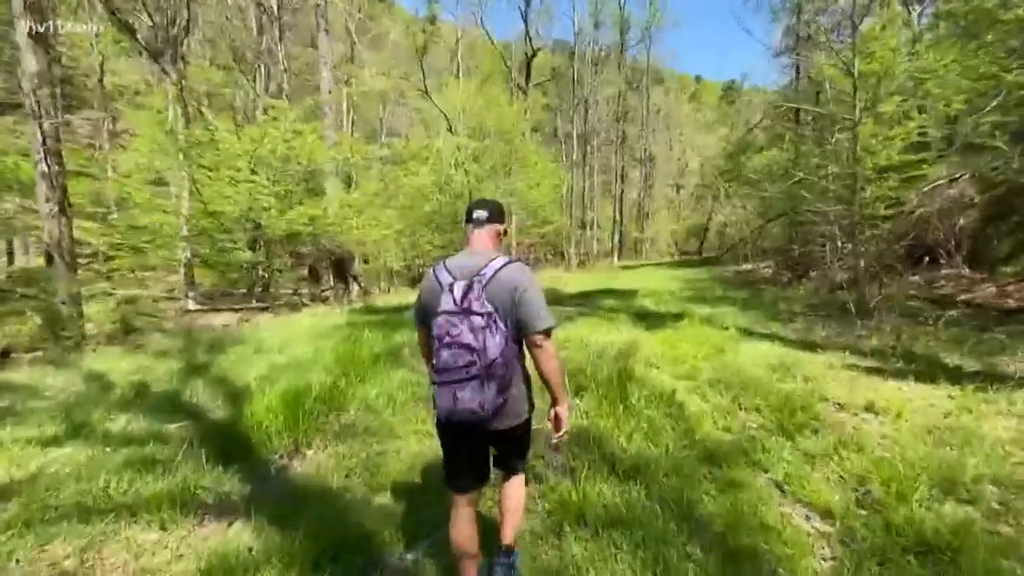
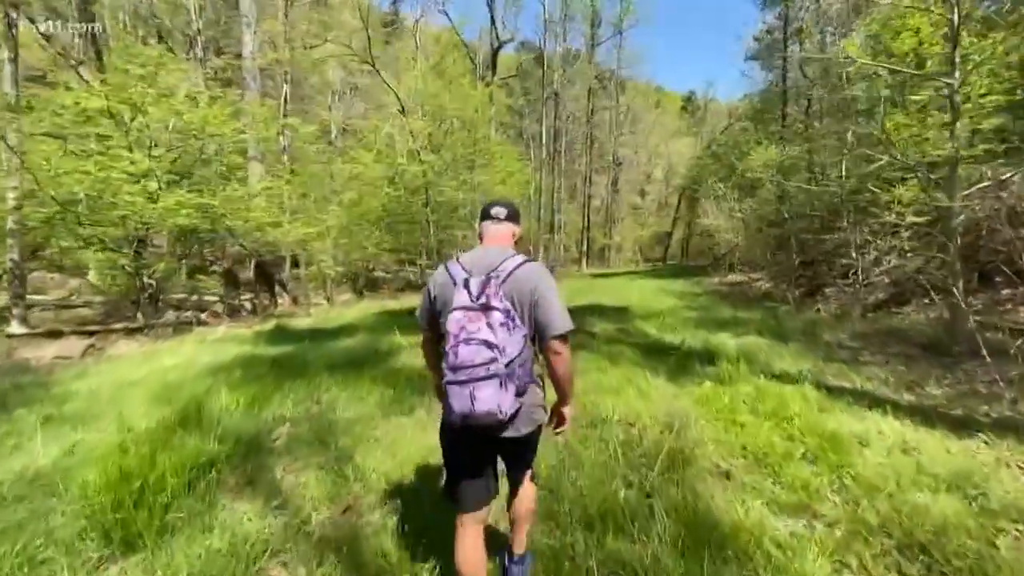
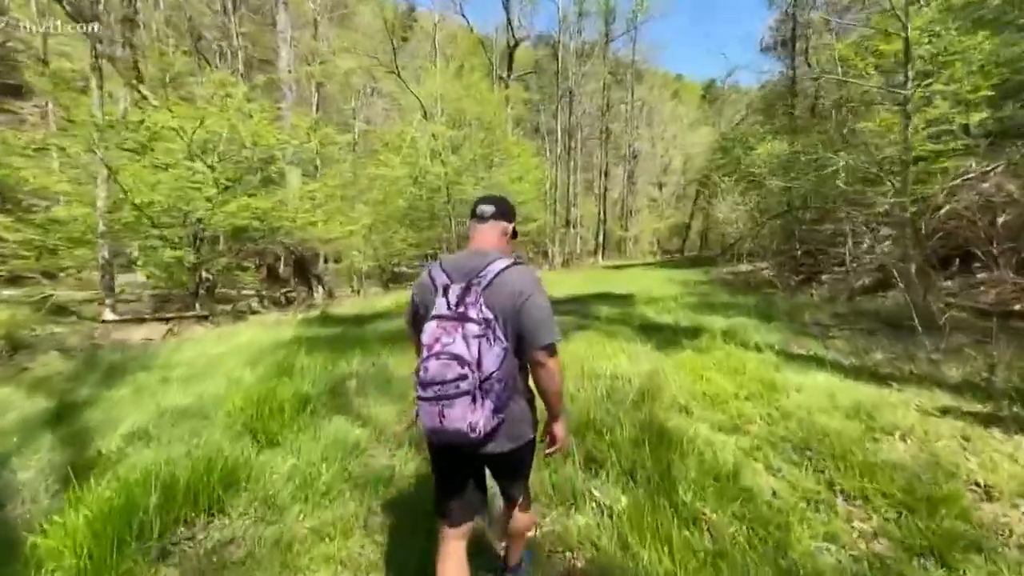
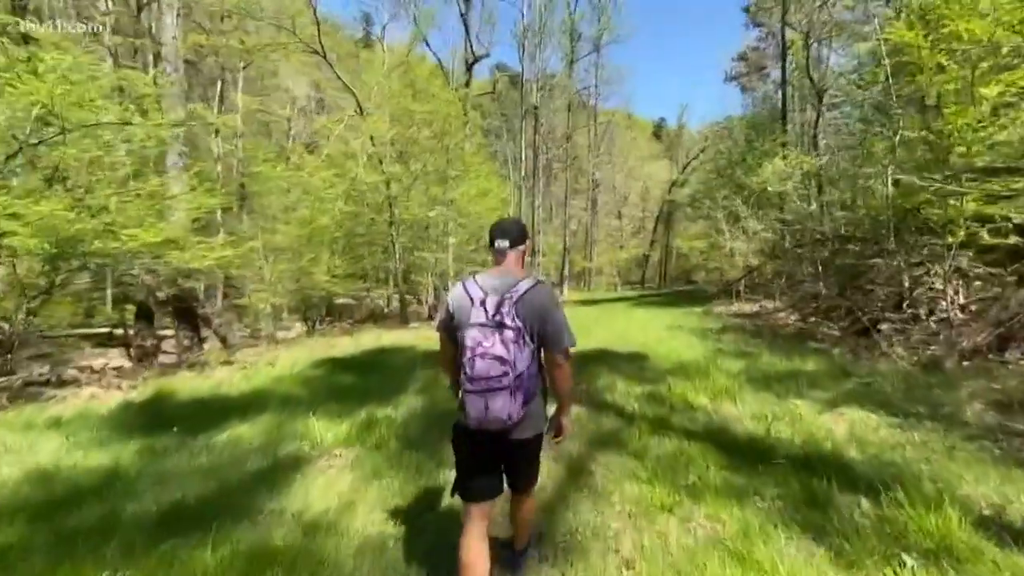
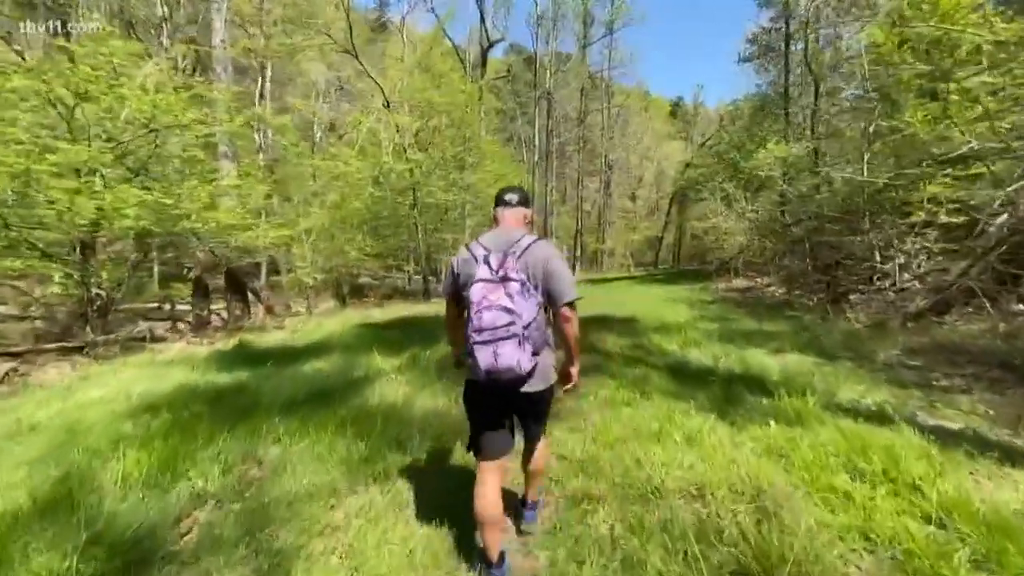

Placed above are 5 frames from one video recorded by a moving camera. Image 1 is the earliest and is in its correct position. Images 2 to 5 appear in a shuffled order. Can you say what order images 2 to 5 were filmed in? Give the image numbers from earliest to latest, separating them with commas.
3, 2, 5, 4
